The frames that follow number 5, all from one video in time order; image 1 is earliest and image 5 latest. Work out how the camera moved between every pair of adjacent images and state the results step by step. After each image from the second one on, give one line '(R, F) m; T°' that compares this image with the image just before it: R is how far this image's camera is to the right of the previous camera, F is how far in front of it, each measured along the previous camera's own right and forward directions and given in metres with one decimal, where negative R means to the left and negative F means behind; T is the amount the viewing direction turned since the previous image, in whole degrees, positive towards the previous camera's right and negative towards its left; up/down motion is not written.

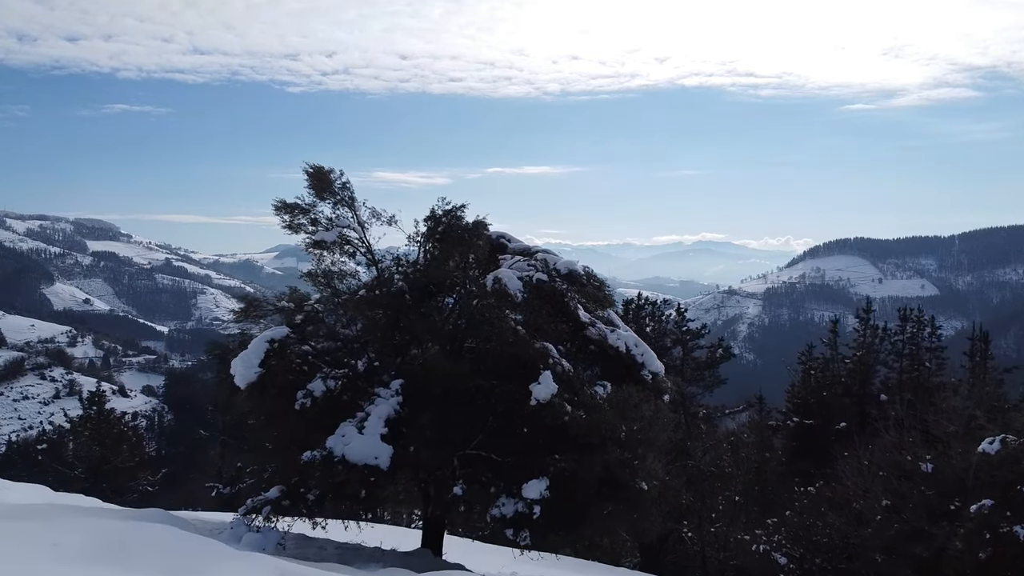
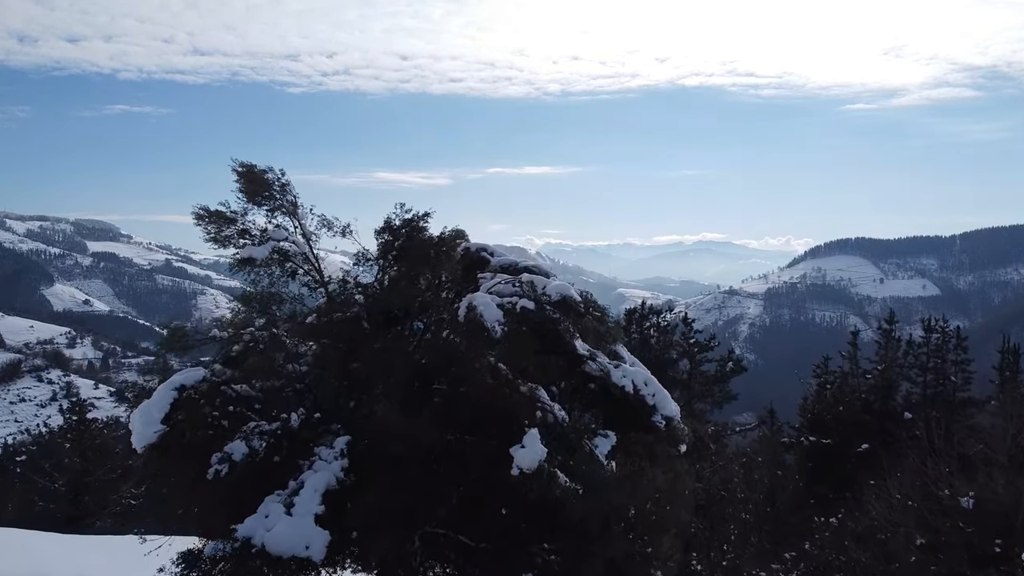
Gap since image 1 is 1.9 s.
(+0.2, +1.5) m; 0°
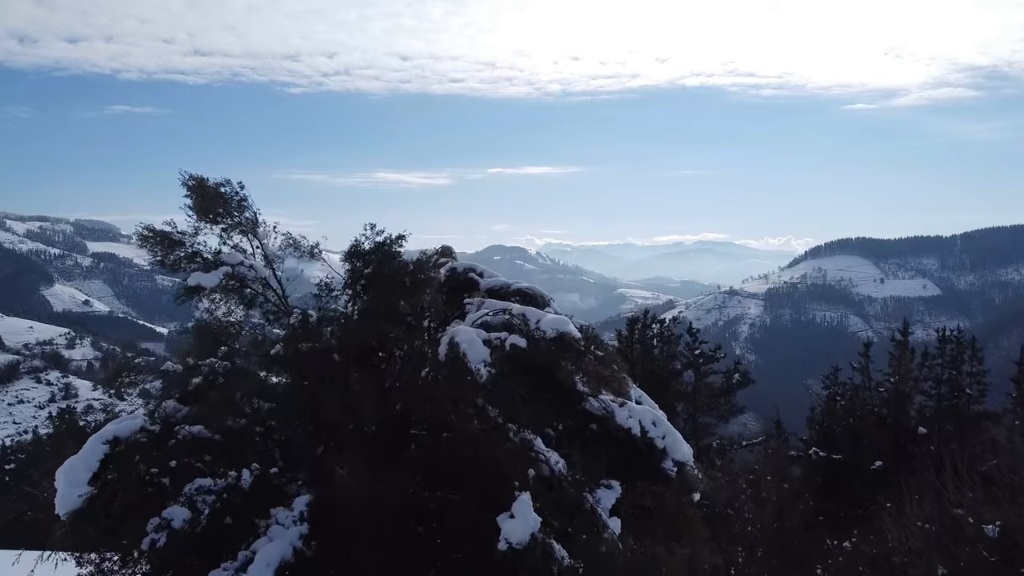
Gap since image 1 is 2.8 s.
(+0.1, +0.8) m; 0°
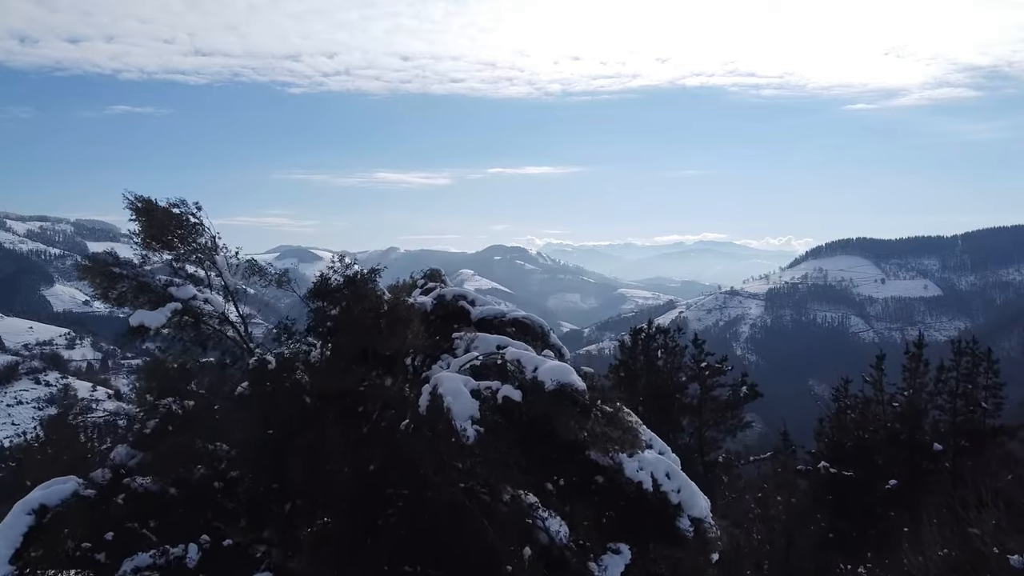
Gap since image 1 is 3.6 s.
(0.0, +0.7) m; 0°
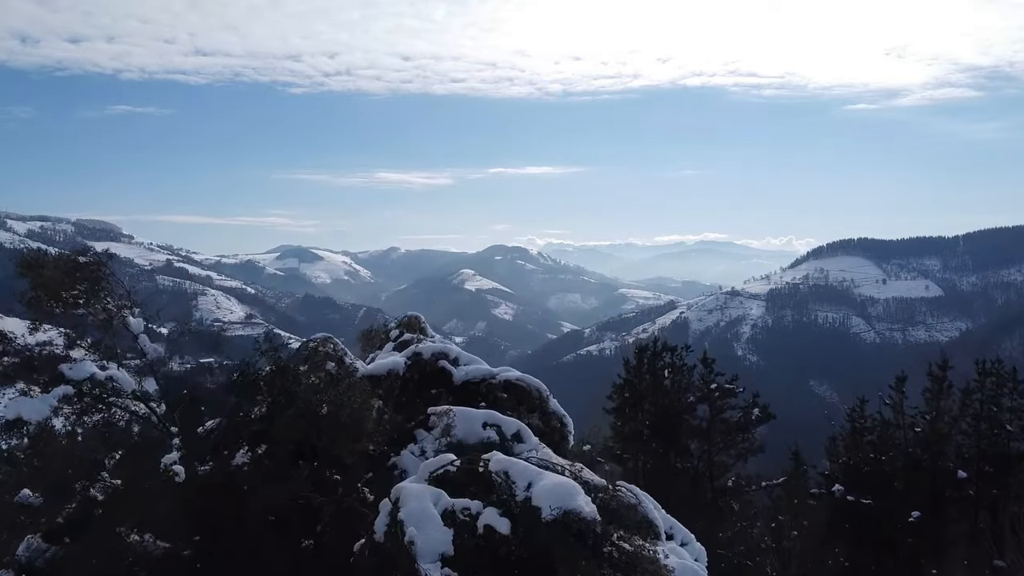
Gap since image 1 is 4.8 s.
(+0.1, +1.0) m; 0°
